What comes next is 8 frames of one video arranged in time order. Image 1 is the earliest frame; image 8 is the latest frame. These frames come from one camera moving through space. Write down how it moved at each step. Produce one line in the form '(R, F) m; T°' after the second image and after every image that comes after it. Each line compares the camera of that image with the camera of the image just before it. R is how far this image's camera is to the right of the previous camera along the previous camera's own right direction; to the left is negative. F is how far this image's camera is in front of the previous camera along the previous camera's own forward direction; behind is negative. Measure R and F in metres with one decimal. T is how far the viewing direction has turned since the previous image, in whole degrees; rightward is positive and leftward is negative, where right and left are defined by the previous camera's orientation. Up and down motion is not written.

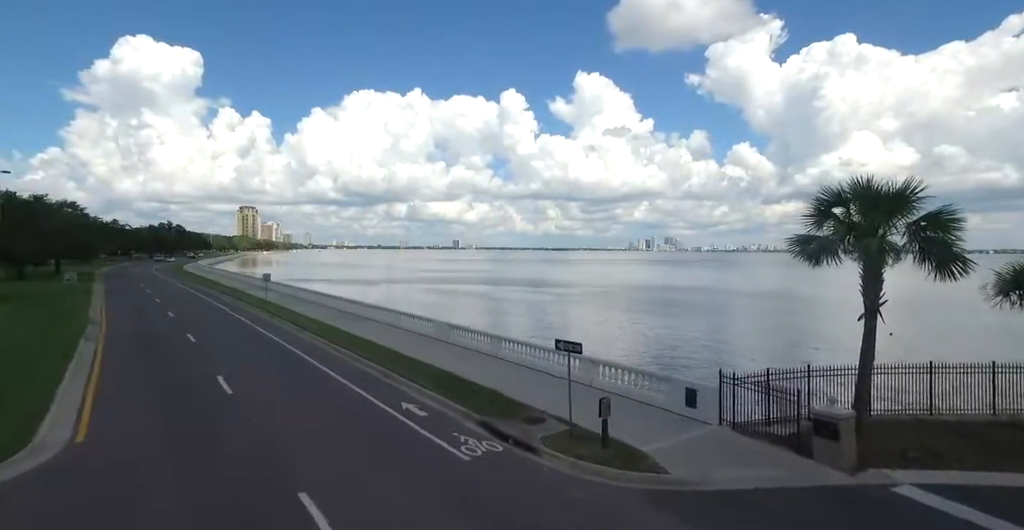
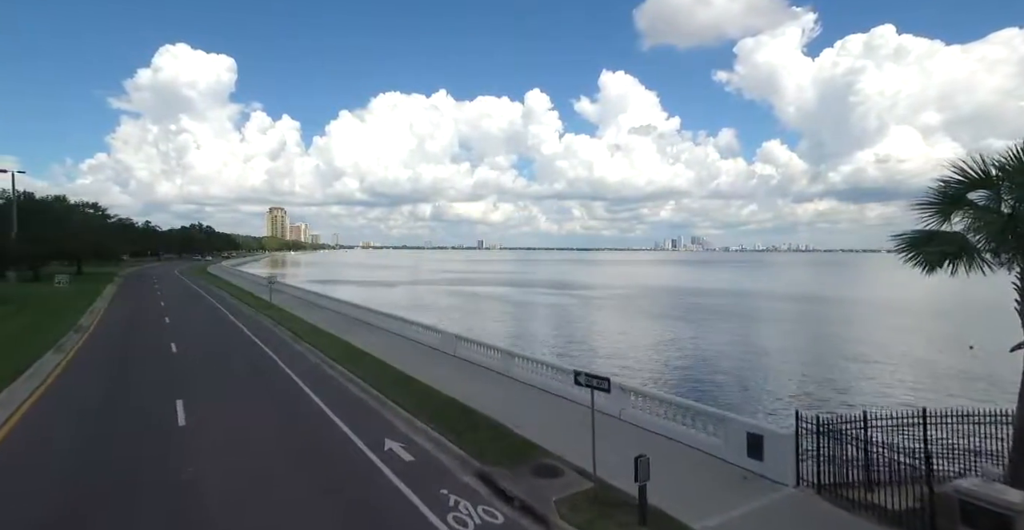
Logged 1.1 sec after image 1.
(+0.2, +1.7) m; -3°
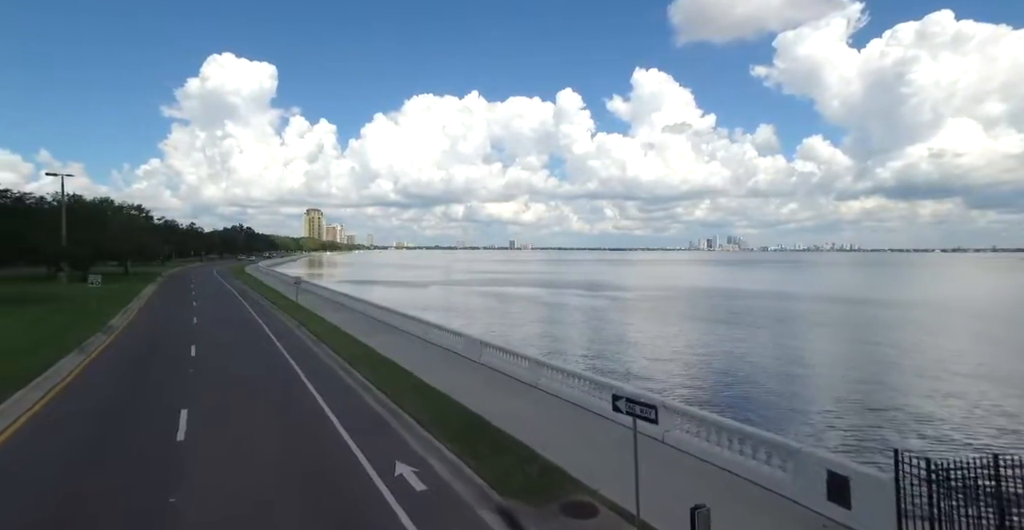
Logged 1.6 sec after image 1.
(0.0, +0.9) m; -3°
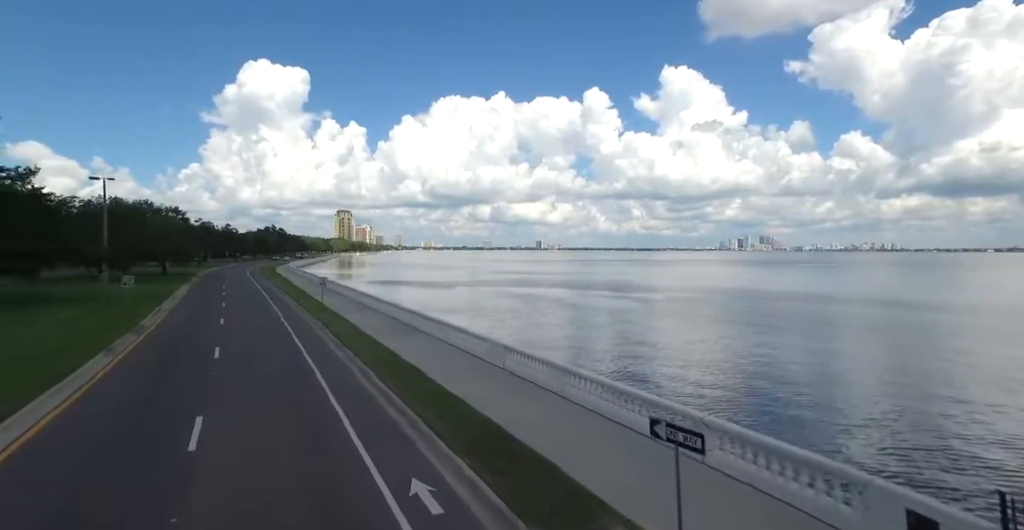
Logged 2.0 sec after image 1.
(-0.1, +0.6) m; -3°
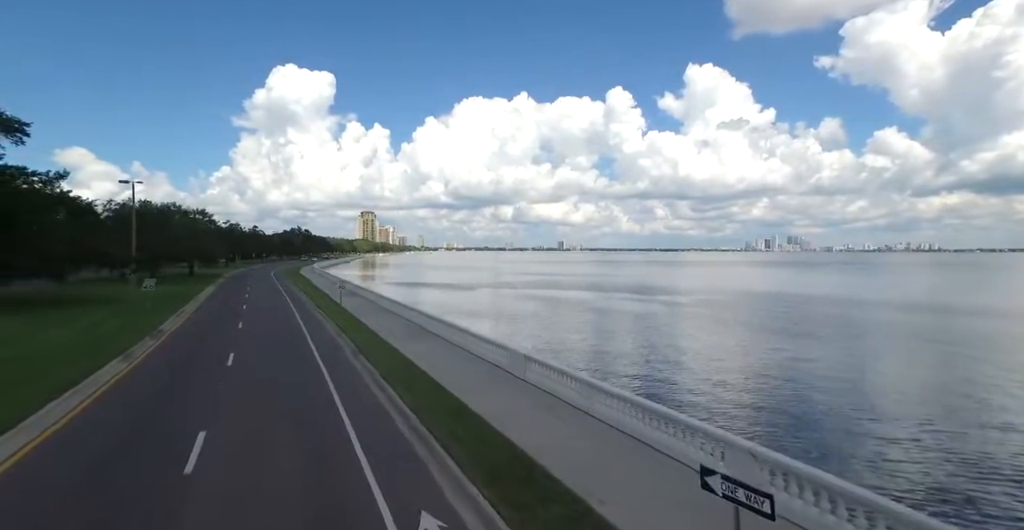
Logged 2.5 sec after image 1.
(-0.1, +0.9) m; -2°
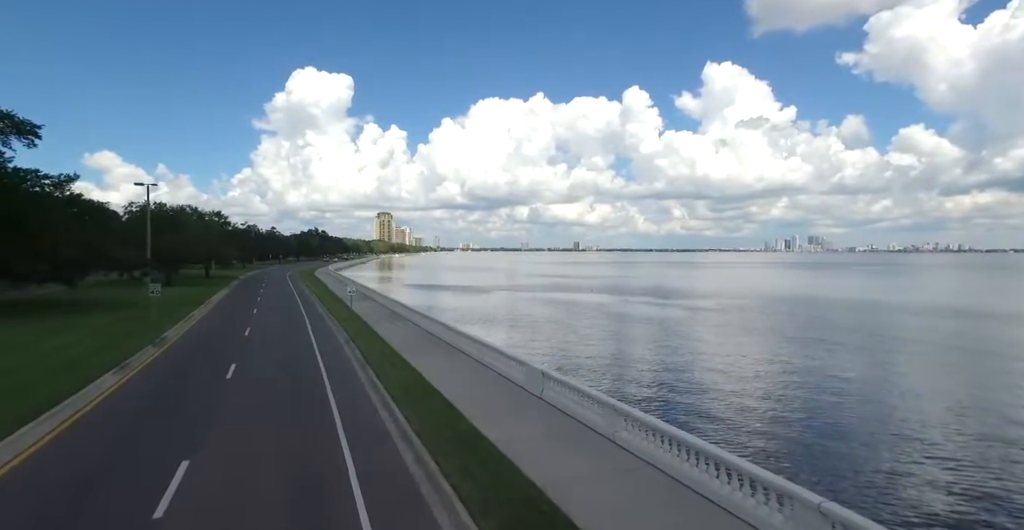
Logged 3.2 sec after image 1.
(0.0, +0.9) m; -2°
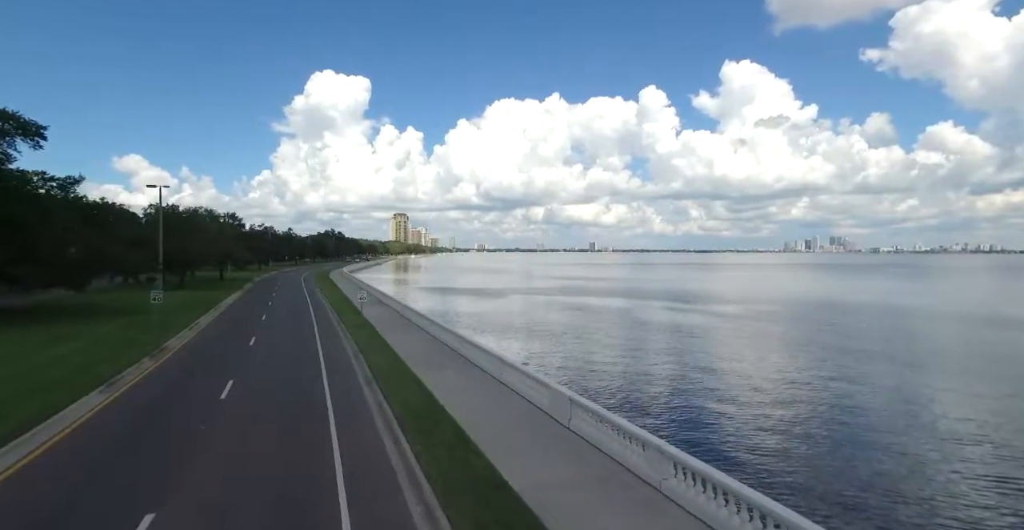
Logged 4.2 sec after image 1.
(-0.1, +1.1) m; -2°
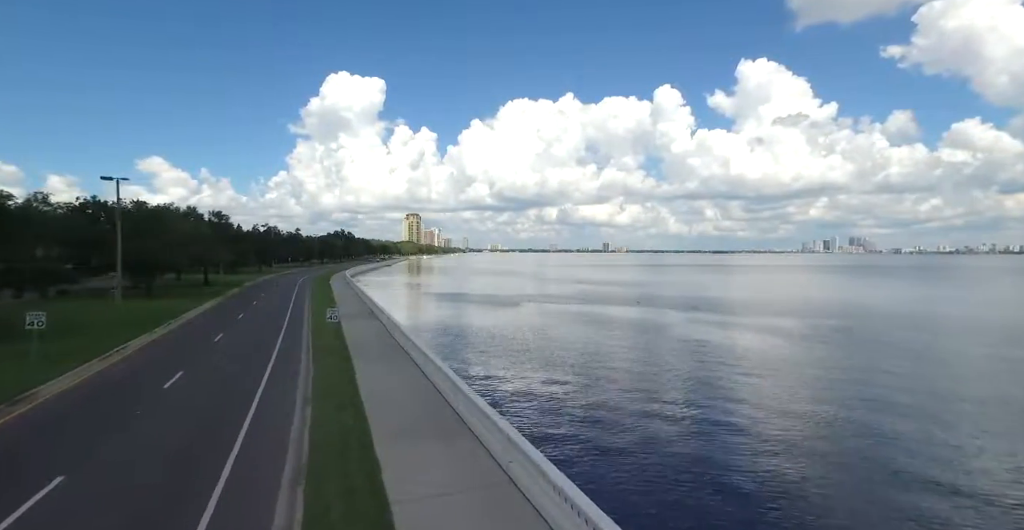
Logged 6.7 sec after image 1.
(+0.7, +2.4) m; -1°
